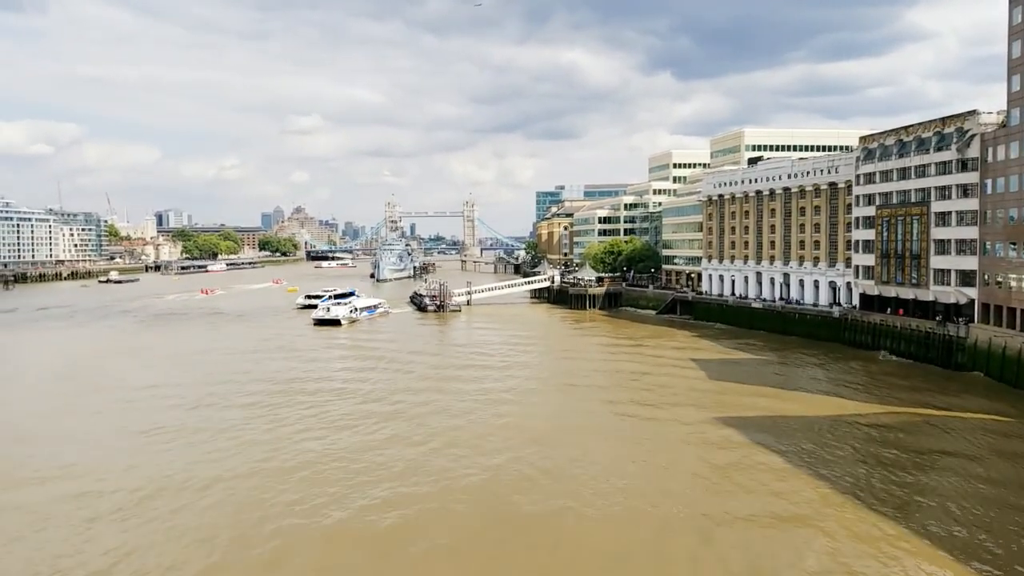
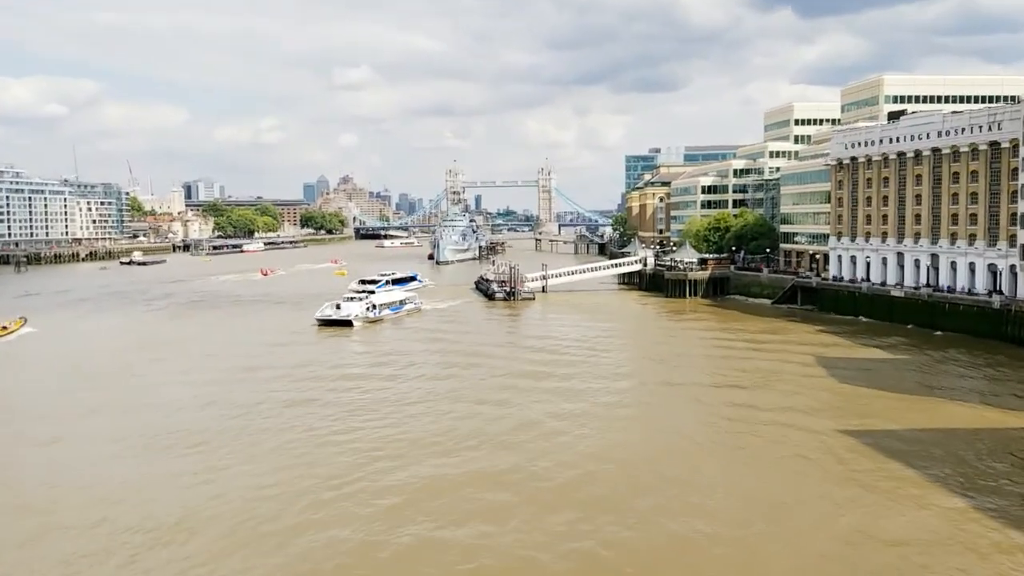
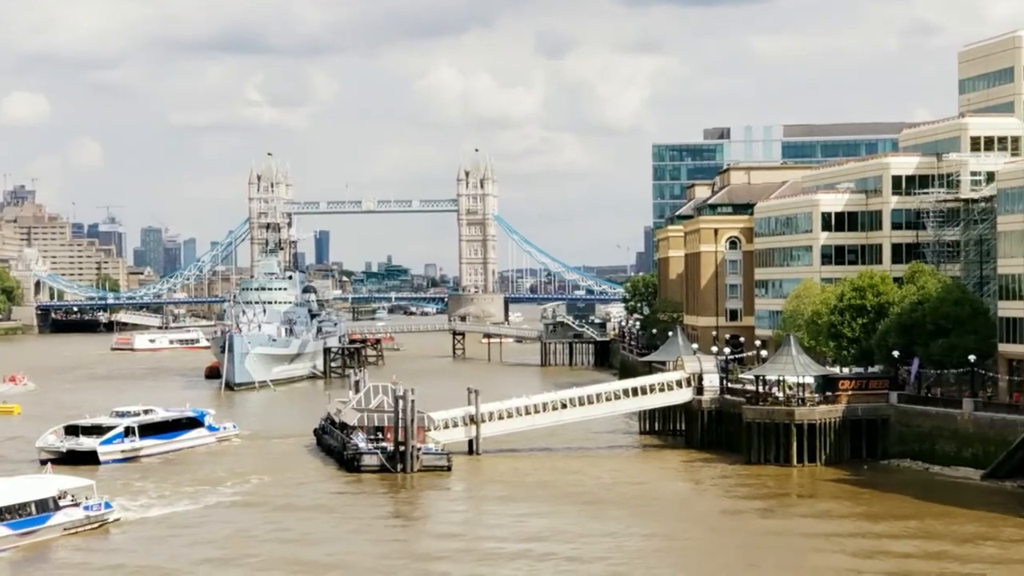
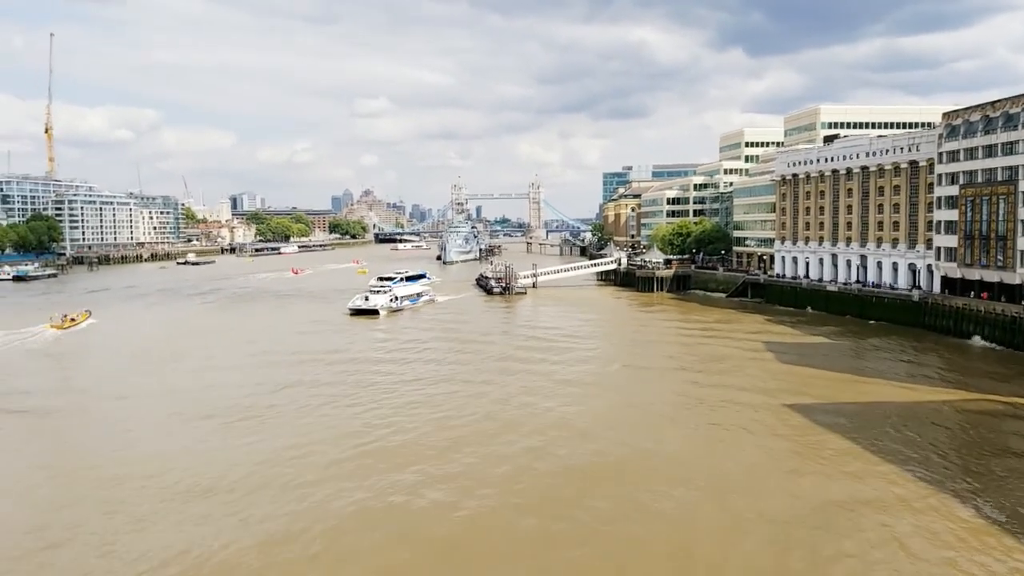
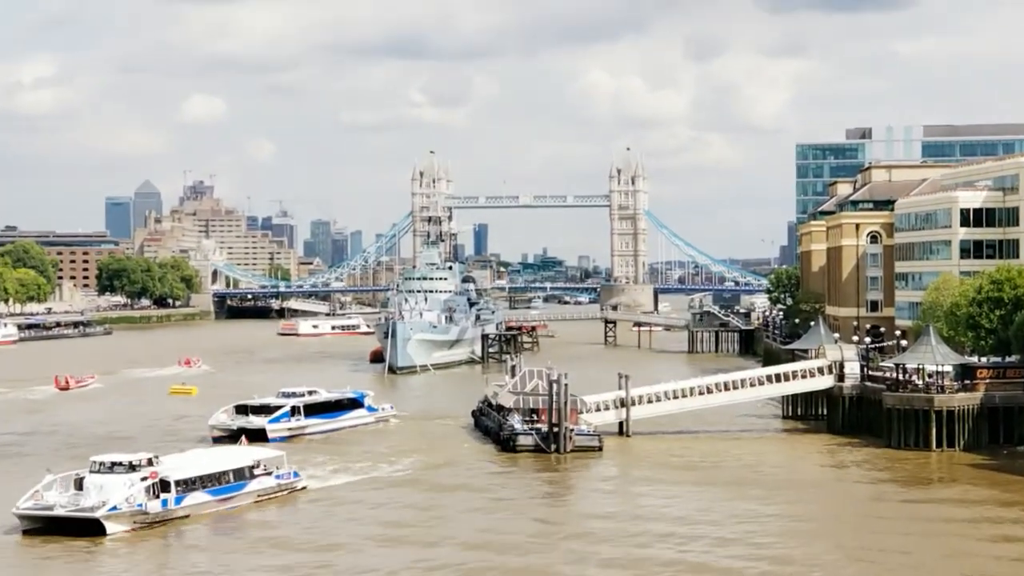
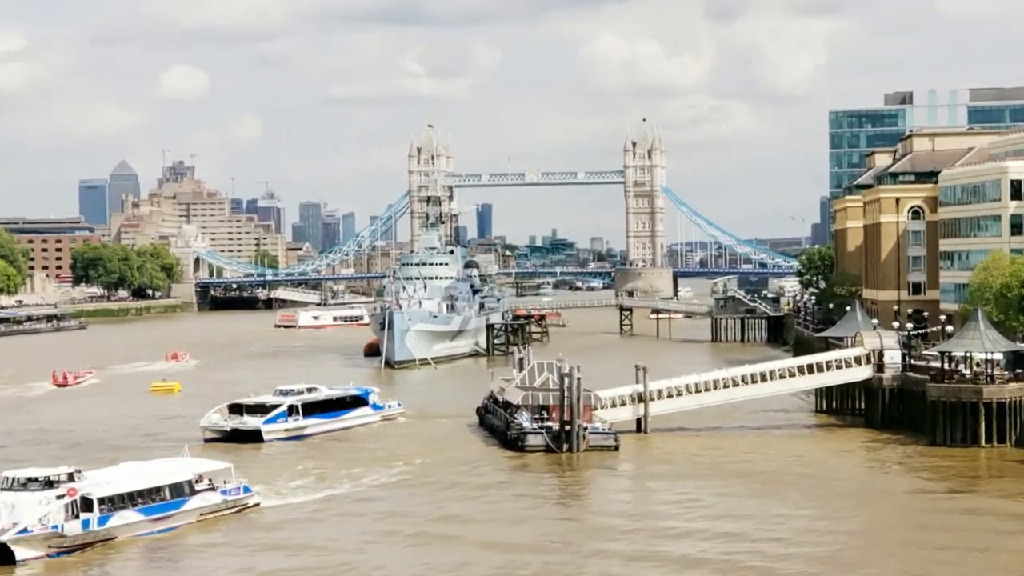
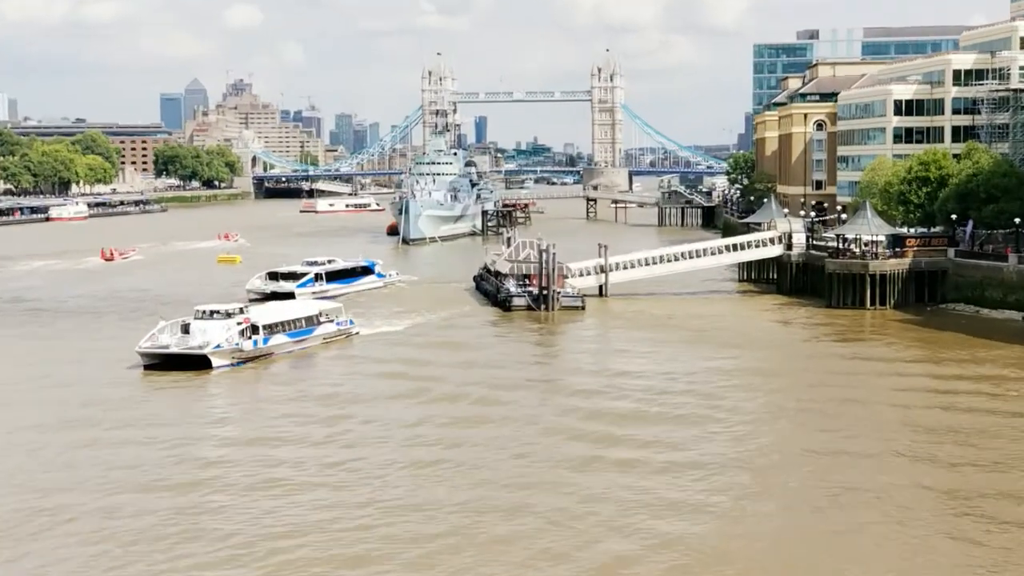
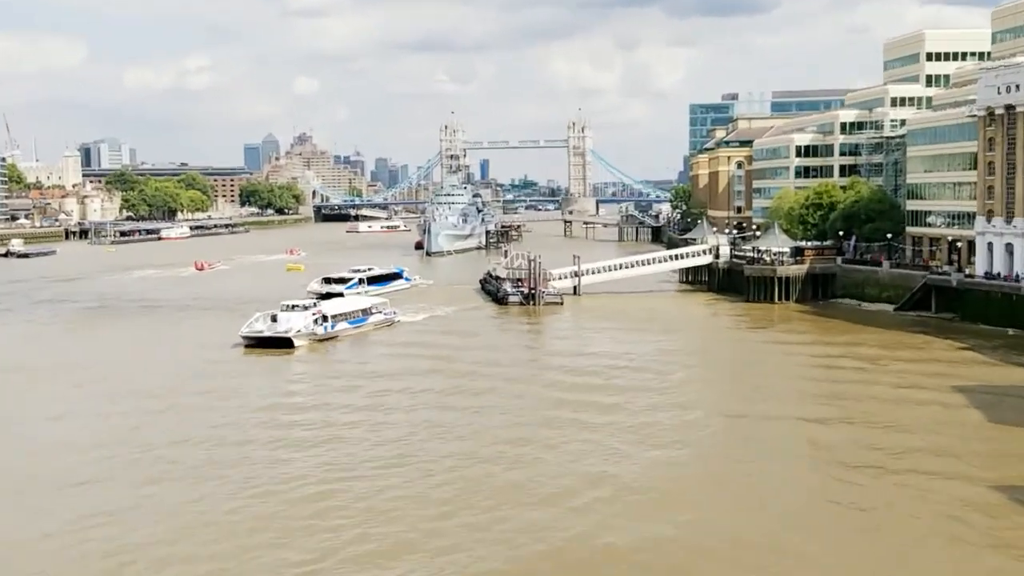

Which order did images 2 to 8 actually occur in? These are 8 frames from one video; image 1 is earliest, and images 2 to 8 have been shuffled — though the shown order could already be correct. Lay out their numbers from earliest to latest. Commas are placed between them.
4, 2, 8, 7, 5, 3, 6
